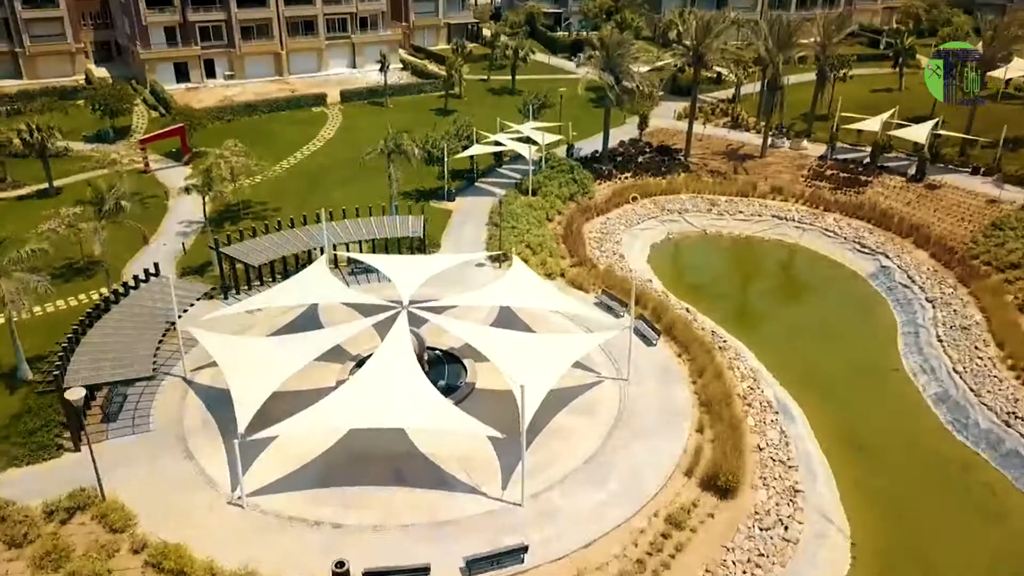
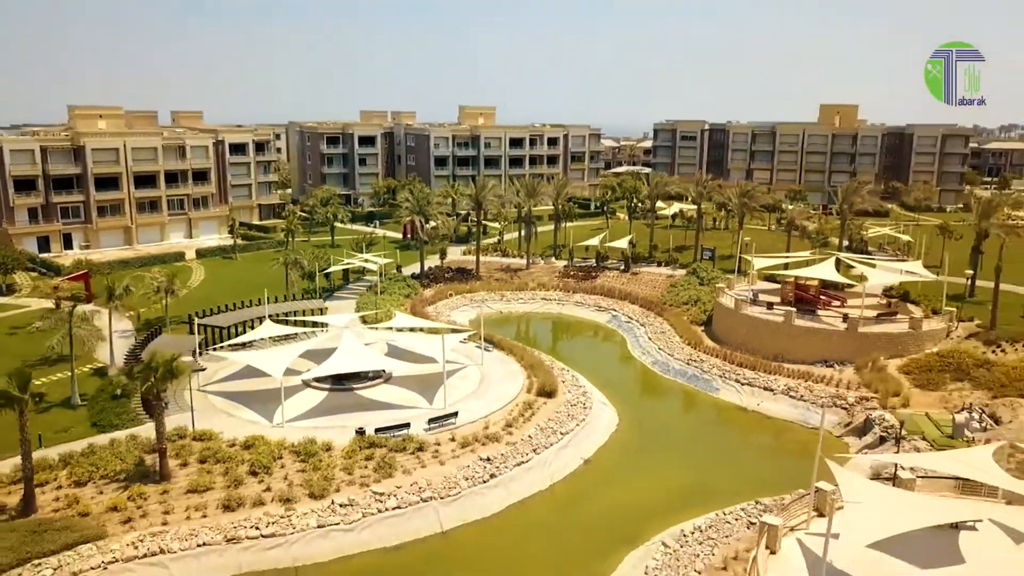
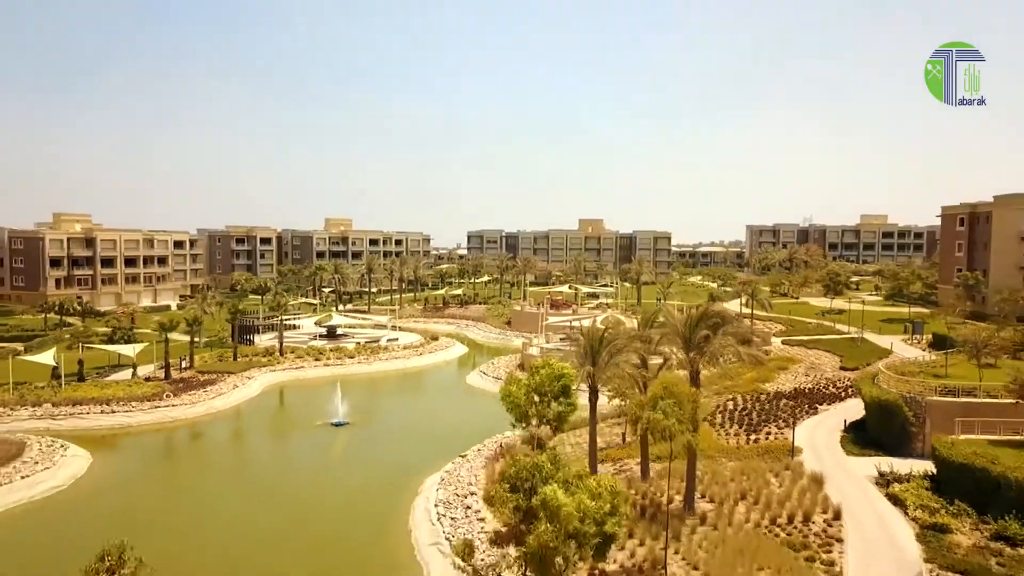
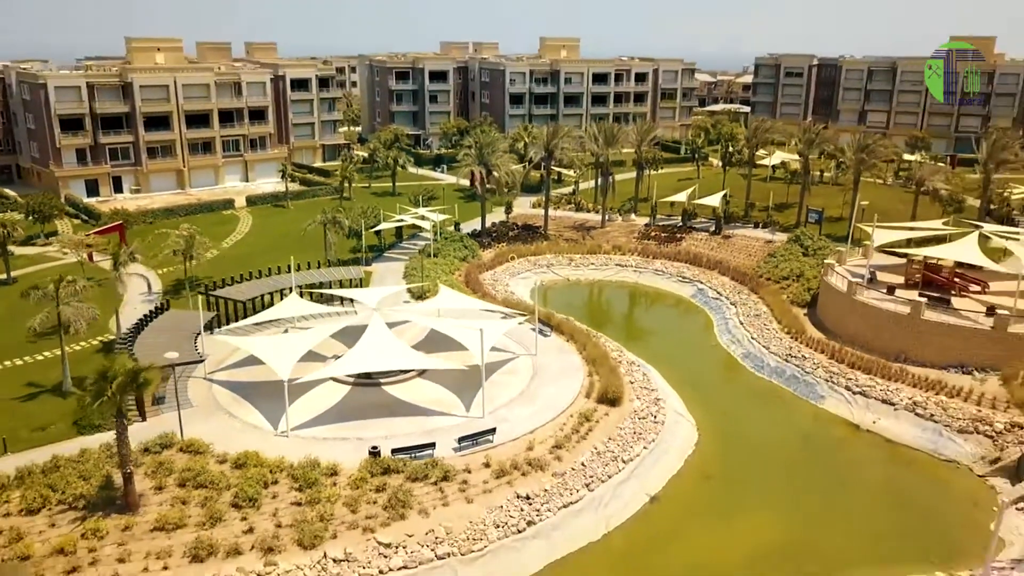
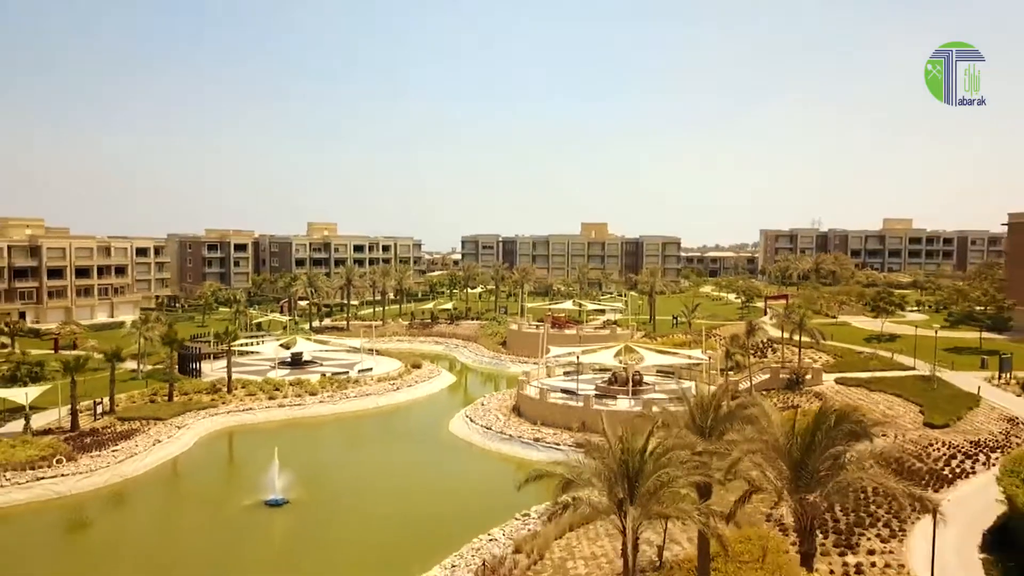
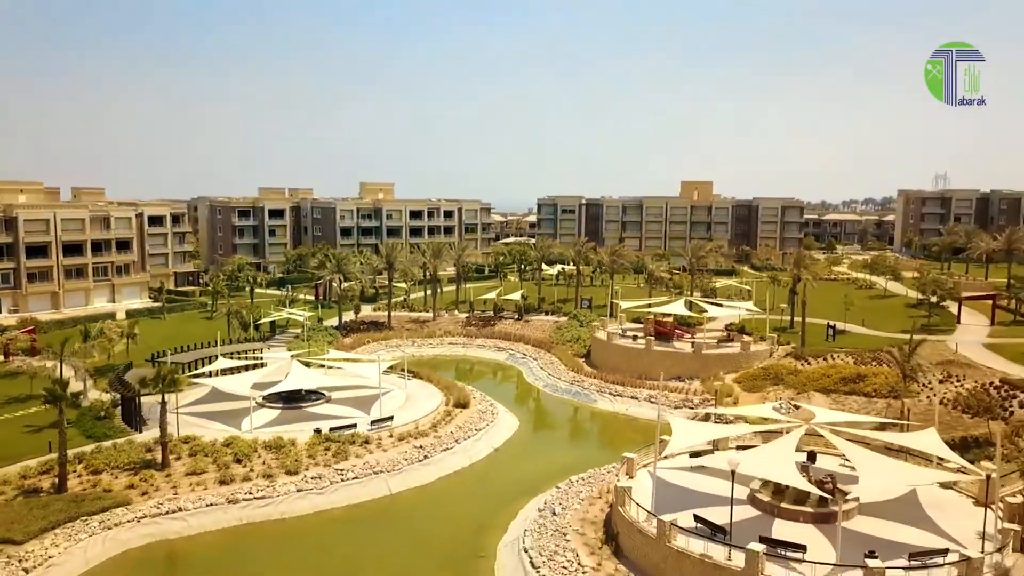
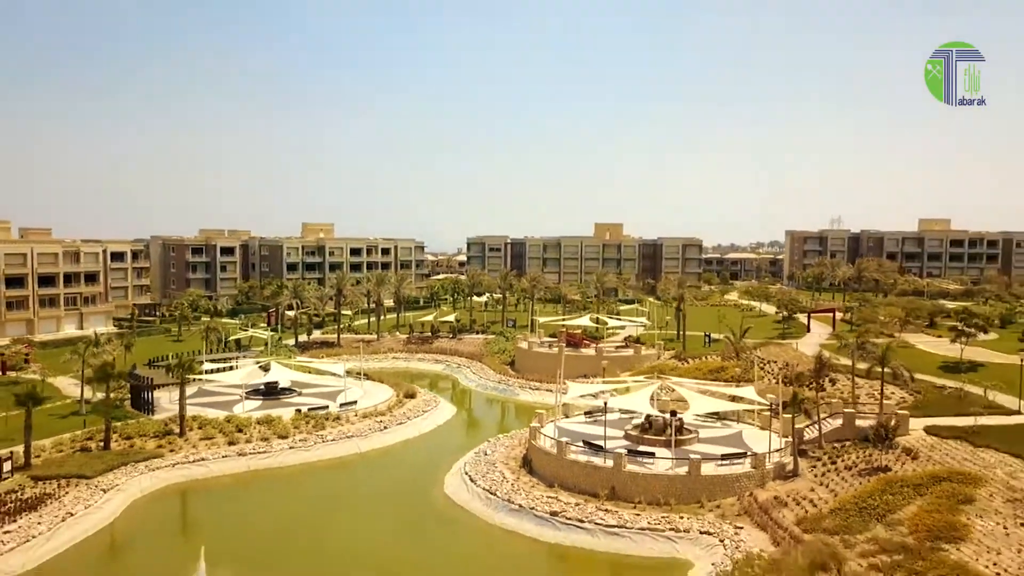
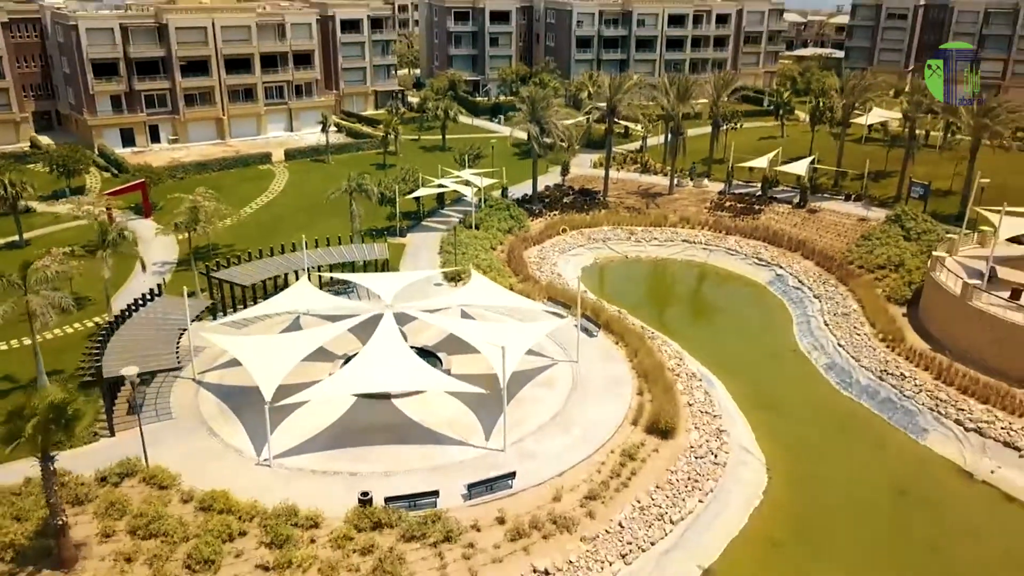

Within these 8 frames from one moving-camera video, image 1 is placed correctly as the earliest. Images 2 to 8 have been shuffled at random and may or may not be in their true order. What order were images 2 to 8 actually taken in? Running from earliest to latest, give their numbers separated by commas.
8, 4, 2, 6, 7, 5, 3
